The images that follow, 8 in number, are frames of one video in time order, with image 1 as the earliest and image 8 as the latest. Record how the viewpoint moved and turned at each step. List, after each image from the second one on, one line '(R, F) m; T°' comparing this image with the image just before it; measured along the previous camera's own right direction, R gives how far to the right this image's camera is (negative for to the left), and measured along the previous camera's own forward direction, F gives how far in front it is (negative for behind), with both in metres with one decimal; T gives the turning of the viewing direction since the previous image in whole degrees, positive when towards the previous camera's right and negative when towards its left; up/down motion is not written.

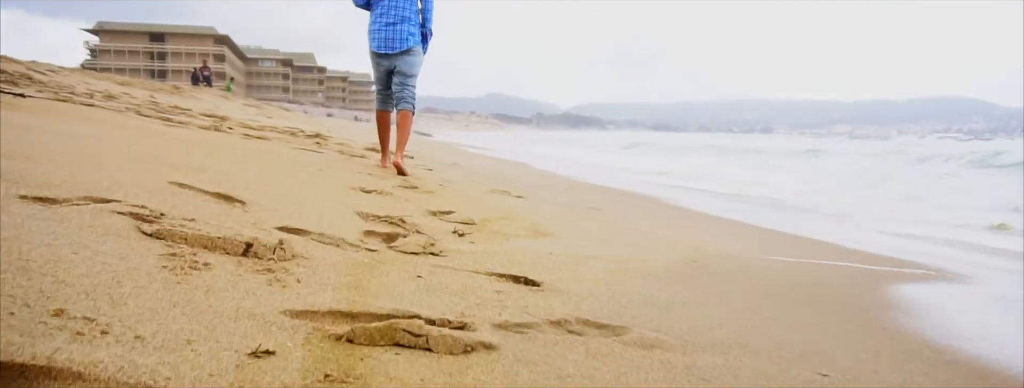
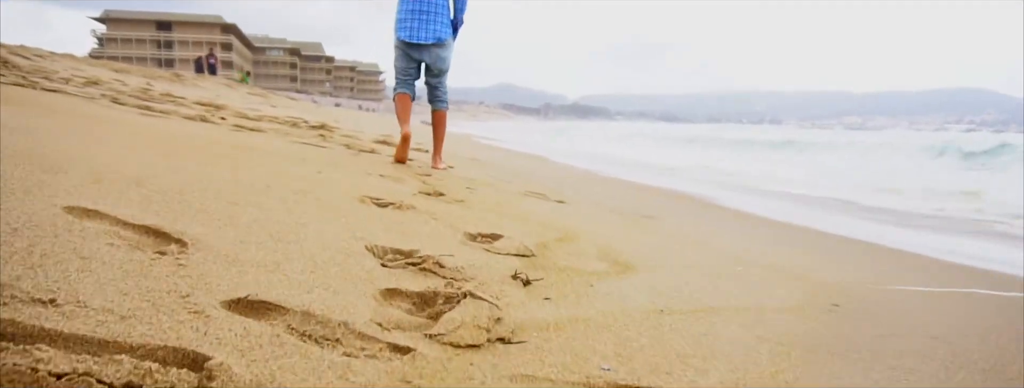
(-0.2, +0.6) m; -1°
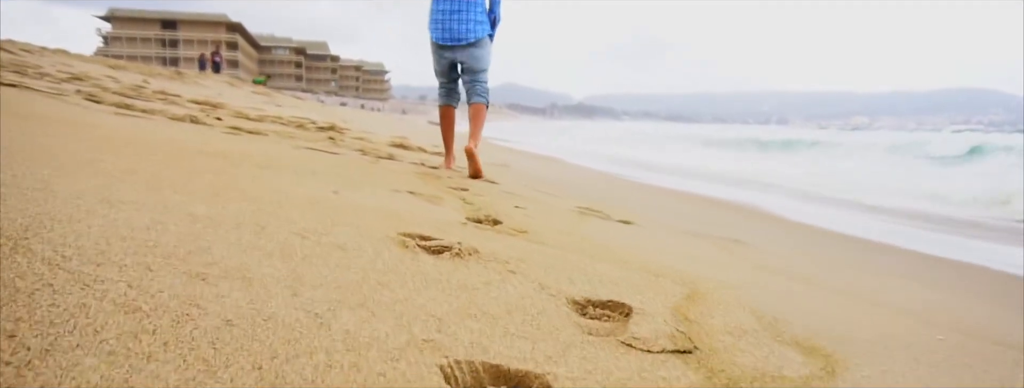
(-0.2, +0.6) m; 0°
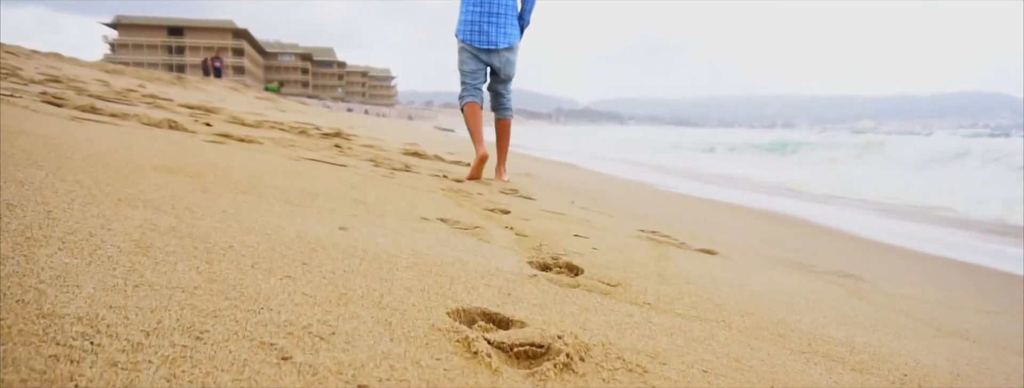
(-0.2, +0.6) m; -1°
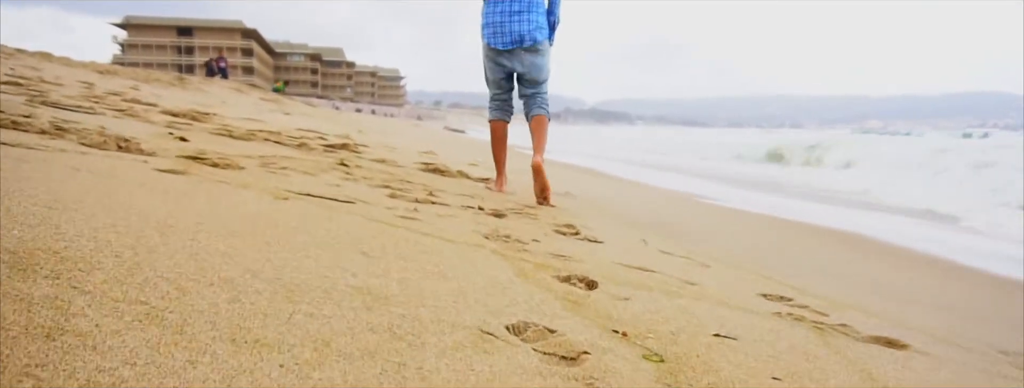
(-0.2, +0.7) m; -1°
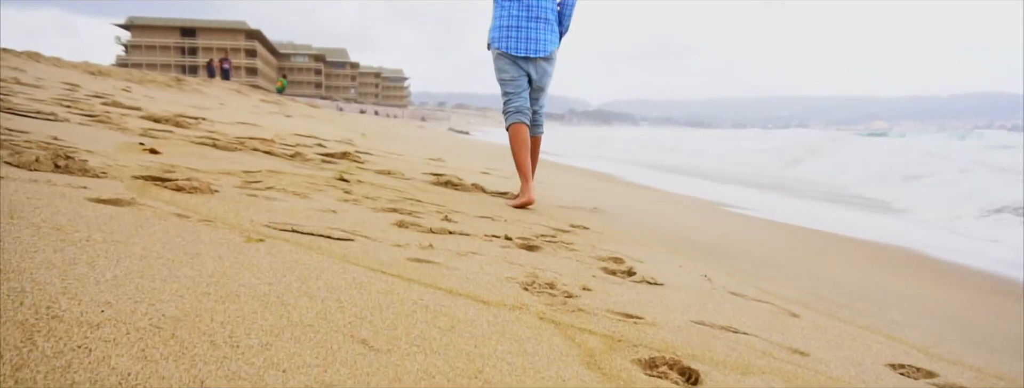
(-0.1, +0.4) m; 0°
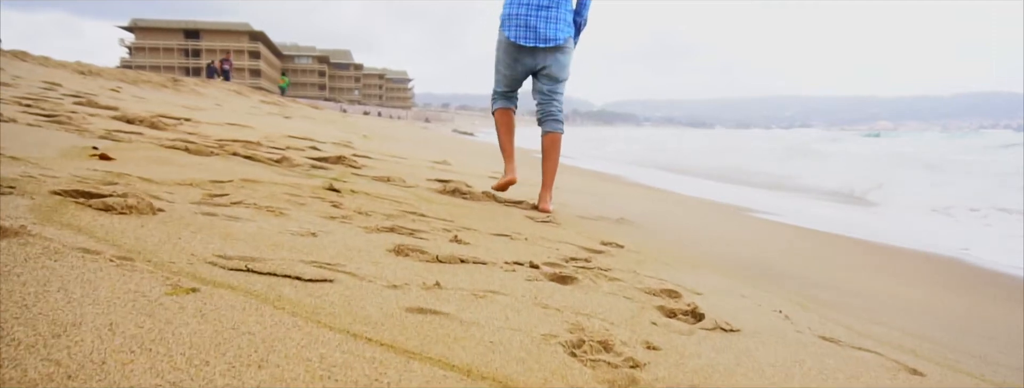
(-0.1, +0.4) m; 0°
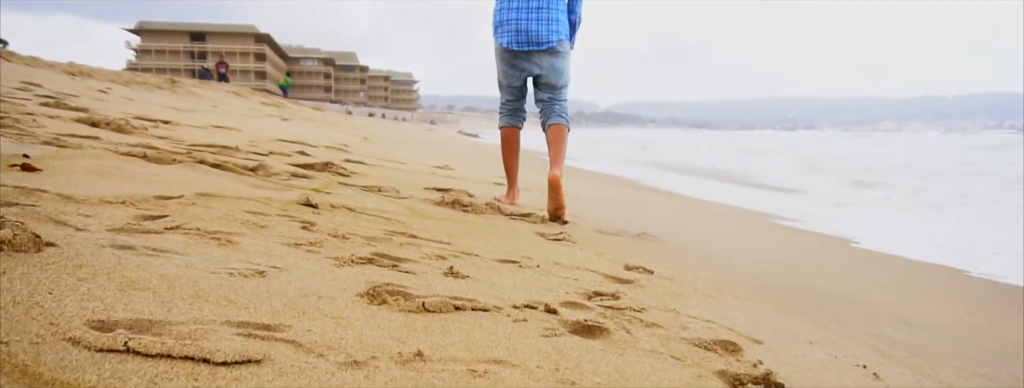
(0.0, +0.4) m; 0°
